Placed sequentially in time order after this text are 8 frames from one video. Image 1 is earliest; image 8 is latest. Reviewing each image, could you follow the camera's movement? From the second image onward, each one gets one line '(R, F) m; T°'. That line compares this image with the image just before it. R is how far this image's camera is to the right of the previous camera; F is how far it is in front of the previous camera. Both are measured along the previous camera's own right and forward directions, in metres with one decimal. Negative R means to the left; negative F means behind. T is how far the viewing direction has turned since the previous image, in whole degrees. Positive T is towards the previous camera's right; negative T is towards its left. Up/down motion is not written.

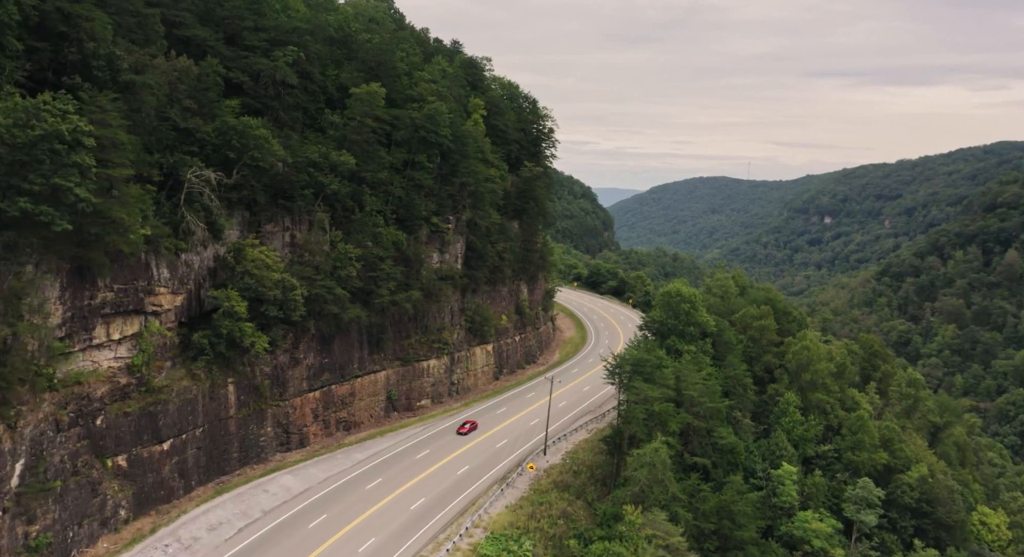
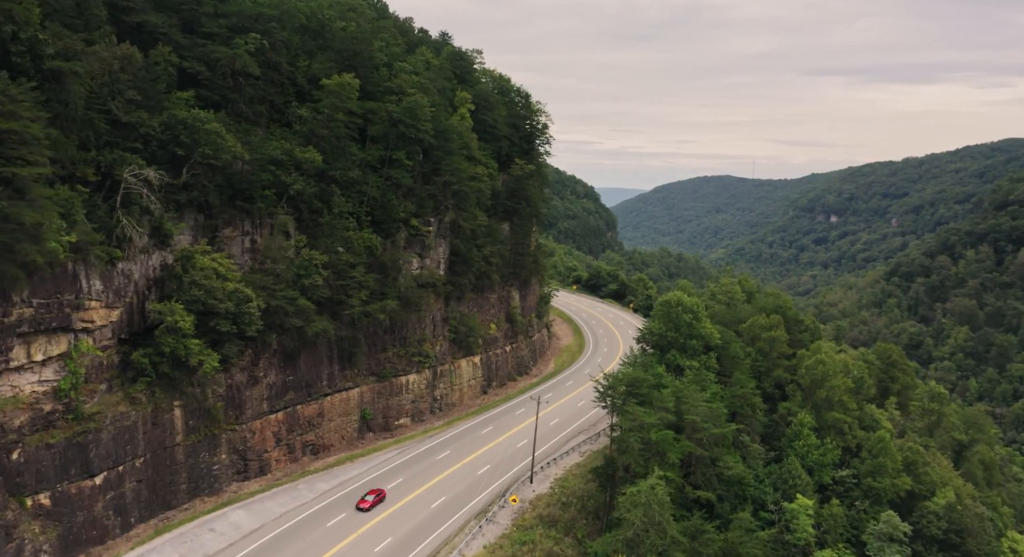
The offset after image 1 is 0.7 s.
(+1.2, +4.4) m; 0°
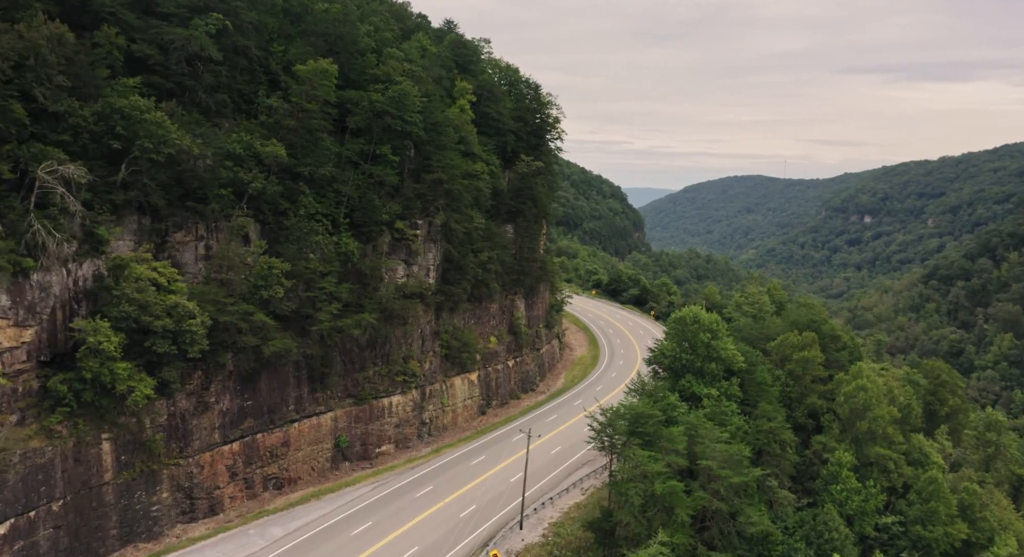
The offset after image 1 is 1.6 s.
(+1.8, +5.6) m; -2°
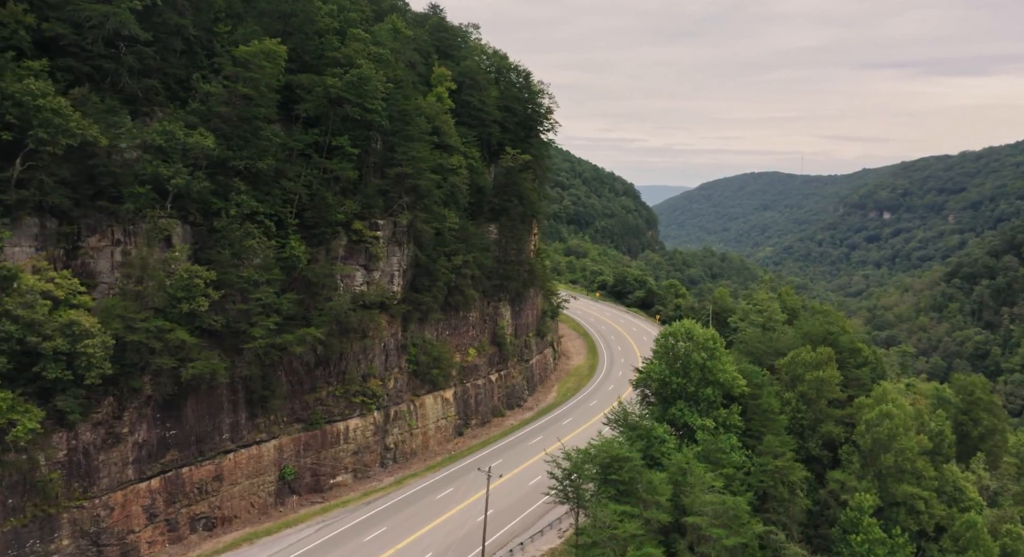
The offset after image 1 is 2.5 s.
(+2.1, +5.2) m; -1°
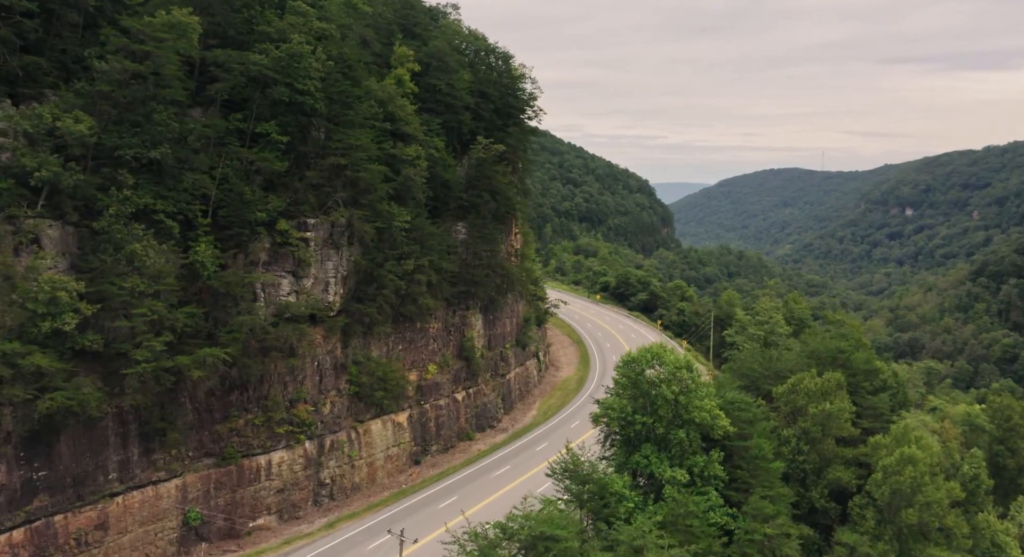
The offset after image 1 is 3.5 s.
(+2.8, +5.9) m; -1°
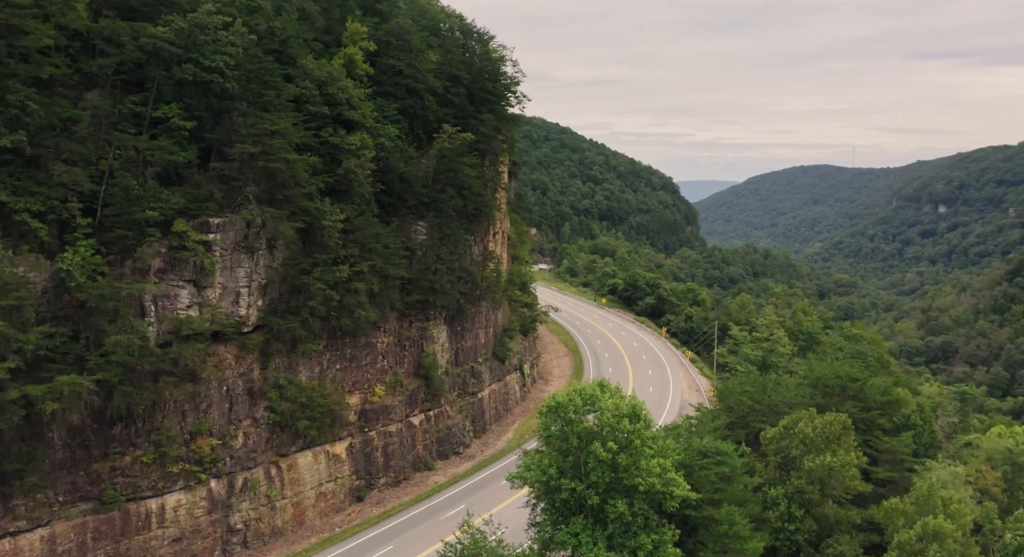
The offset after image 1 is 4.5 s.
(+3.1, +5.7) m; -2°
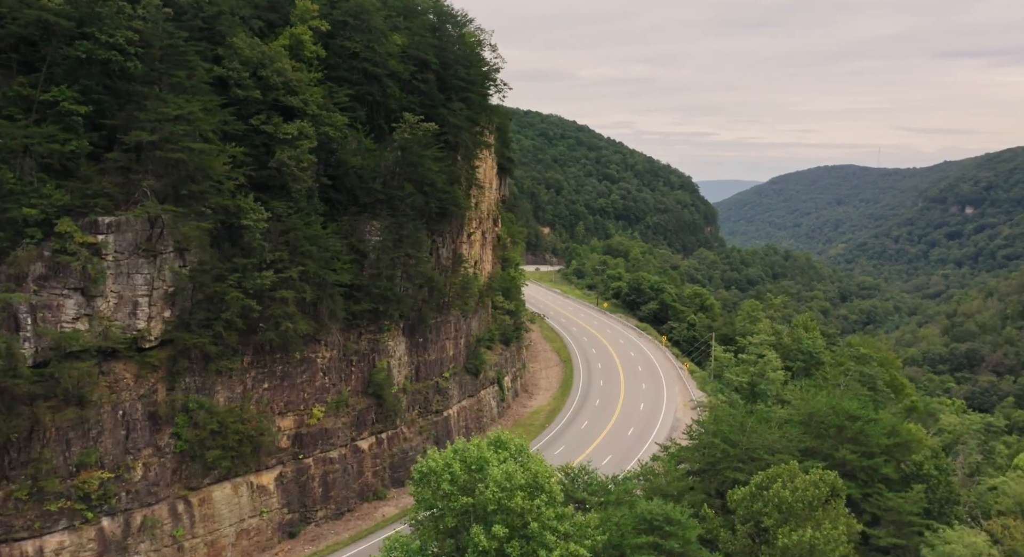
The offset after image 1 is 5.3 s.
(+2.5, +4.4) m; -1°
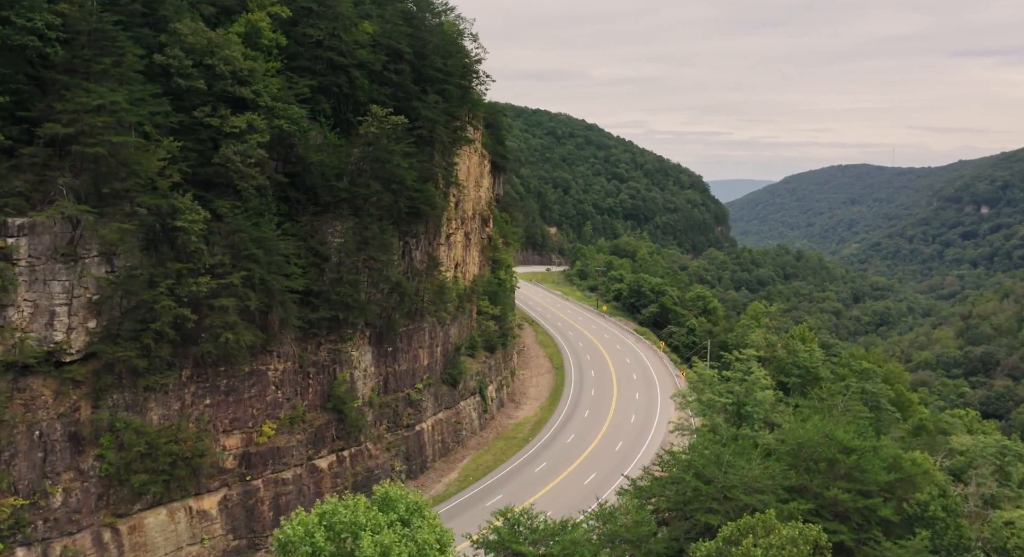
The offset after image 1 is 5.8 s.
(+1.6, +2.7) m; -1°
